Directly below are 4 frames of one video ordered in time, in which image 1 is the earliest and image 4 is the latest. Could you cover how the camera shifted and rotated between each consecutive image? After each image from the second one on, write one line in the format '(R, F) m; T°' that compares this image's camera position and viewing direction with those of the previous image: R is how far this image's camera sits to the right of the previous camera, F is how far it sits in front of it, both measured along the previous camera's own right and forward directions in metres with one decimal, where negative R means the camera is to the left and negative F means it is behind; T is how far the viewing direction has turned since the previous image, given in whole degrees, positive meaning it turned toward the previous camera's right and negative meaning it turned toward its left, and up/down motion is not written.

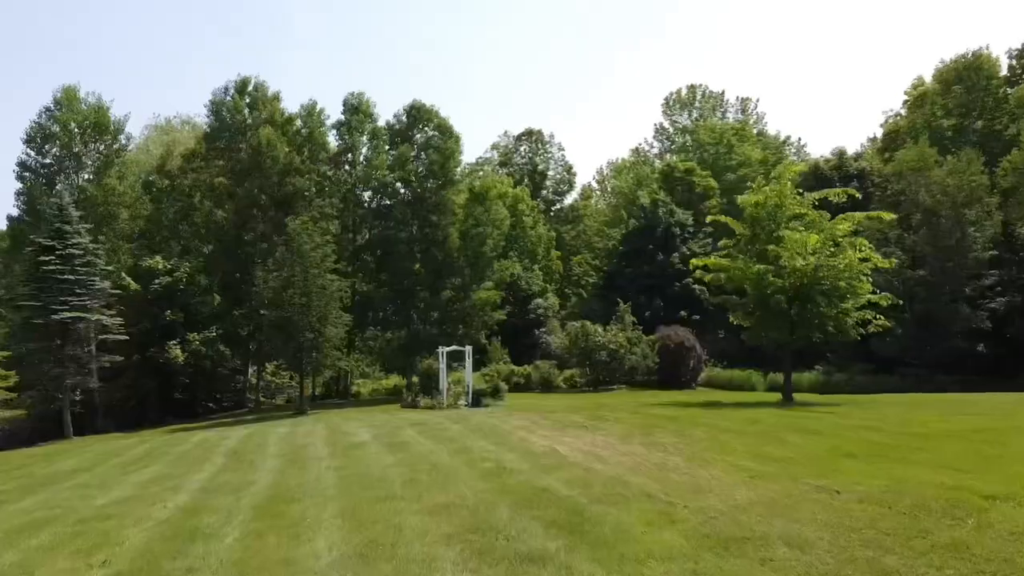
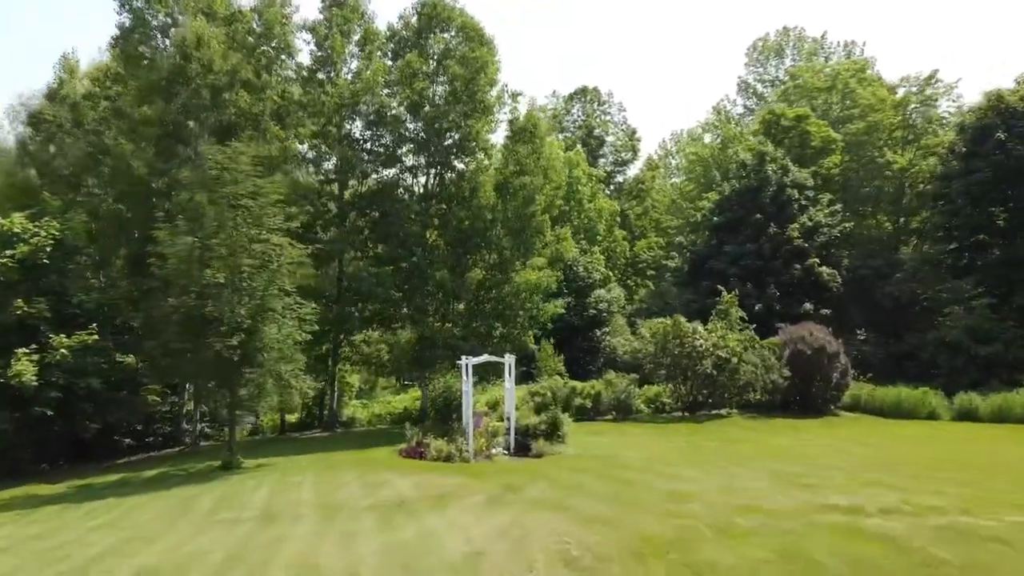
(-0.6, +11.4) m; -3°
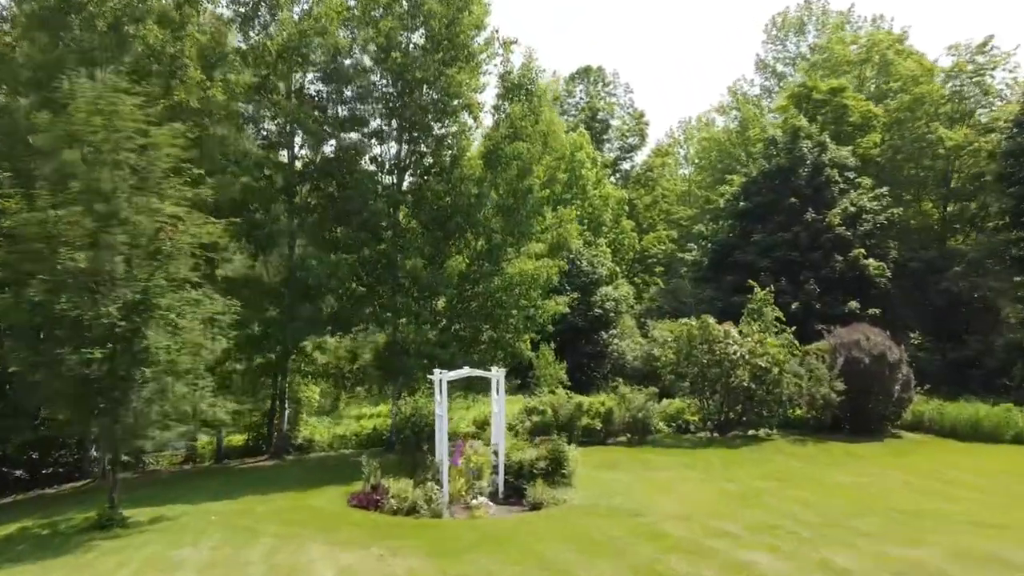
(+0.2, +4.6) m; 0°
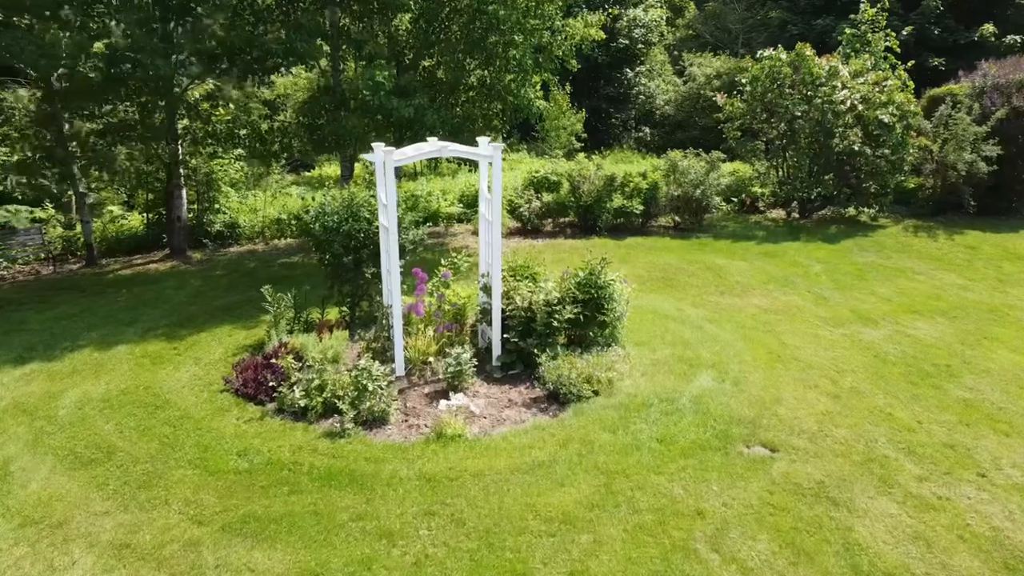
(0.0, +6.4) m; 0°
